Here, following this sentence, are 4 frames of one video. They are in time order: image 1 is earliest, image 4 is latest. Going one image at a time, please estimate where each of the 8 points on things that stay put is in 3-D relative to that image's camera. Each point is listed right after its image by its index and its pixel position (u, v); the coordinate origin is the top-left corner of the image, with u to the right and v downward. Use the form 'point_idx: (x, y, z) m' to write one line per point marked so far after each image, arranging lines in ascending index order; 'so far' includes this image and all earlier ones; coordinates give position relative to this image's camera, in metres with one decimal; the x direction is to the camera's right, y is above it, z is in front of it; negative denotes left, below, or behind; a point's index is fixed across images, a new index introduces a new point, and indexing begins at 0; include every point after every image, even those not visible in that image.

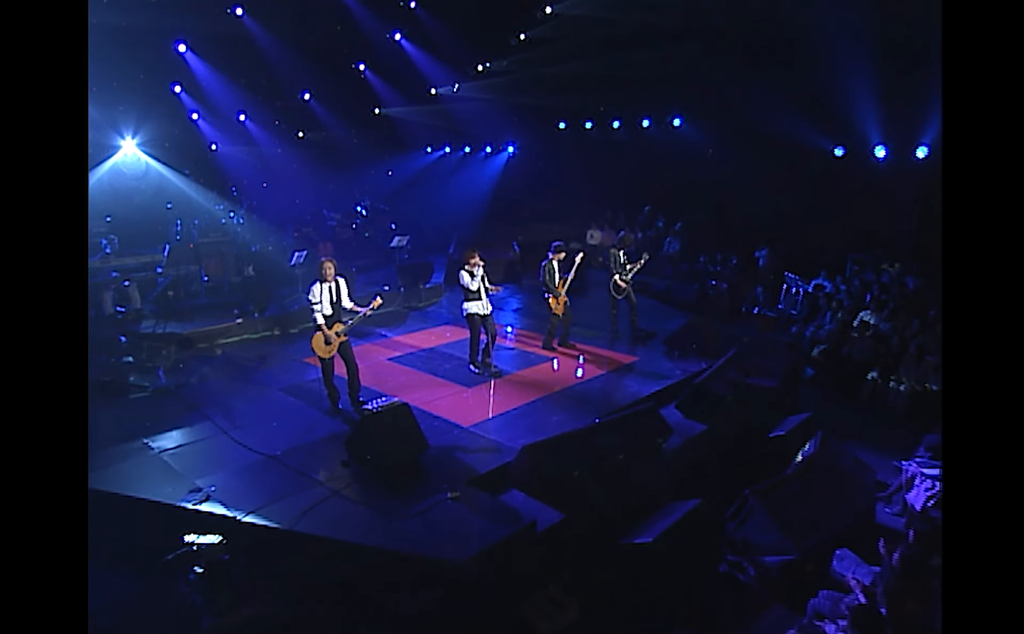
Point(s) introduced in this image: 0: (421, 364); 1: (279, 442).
0: (-1.0, -0.5, +8.8) m
1: (-2.0, -1.1, +6.9) m
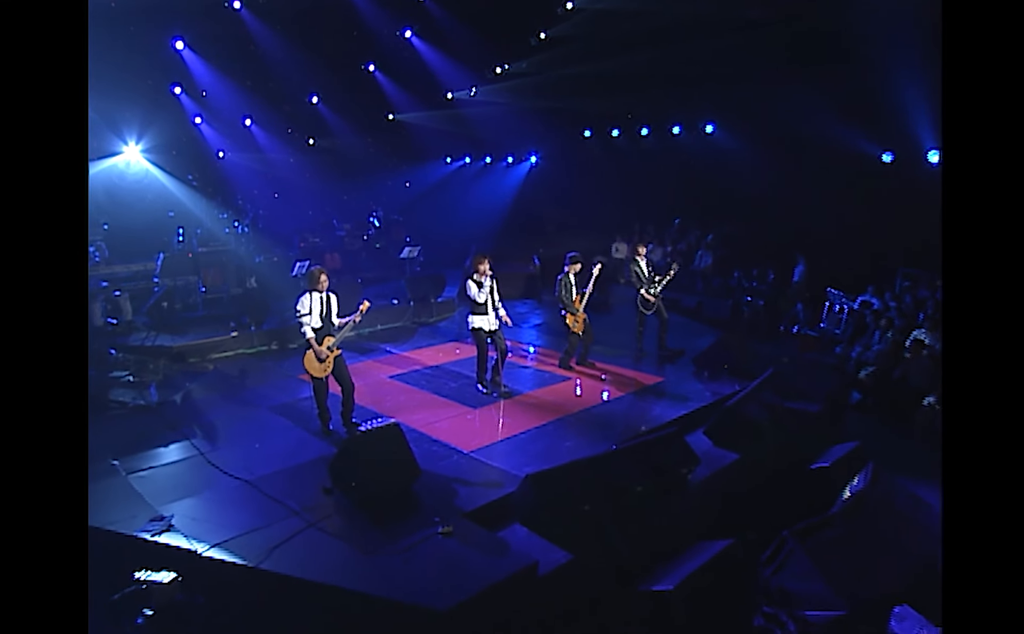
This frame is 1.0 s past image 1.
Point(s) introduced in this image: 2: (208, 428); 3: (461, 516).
0: (-0.9, -0.7, +8.1) m
1: (-2.0, -1.2, +6.2) m
2: (-2.6, -0.9, +6.8) m
3: (-0.3, -1.4, +5.4) m
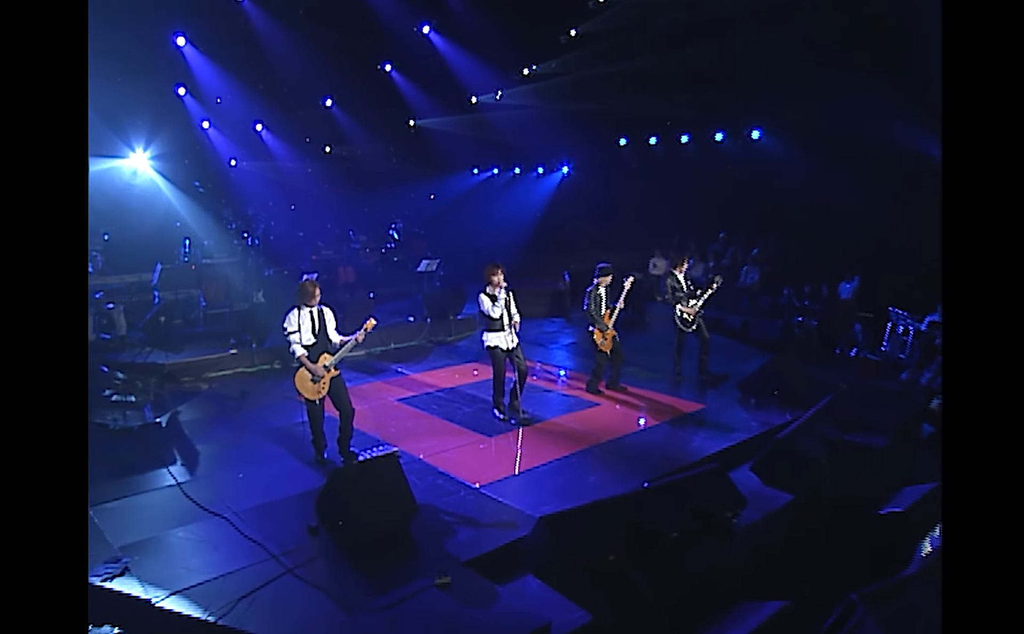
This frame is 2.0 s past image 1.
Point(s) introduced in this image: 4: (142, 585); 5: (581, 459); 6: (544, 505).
0: (-0.7, -0.8, +7.3) m
1: (-1.9, -1.3, +5.5) m
2: (-2.5, -1.1, +6.2) m
3: (-0.3, -1.4, +4.6) m
4: (-2.0, -1.4, +4.3) m
5: (+0.6, -1.1, +6.3) m
6: (+0.2, -1.3, +5.4) m
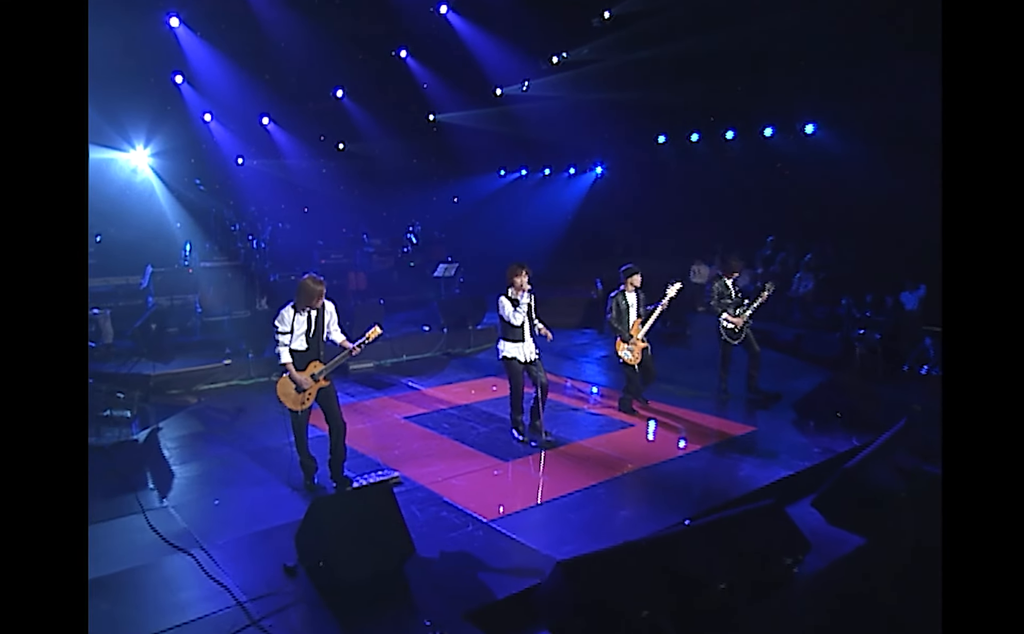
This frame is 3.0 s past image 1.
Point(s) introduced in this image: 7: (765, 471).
0: (-0.5, -0.9, +6.5) m
1: (-1.8, -1.3, +4.8) m
2: (-2.4, -1.1, +5.5) m
3: (-0.2, -1.4, +3.8) m
4: (-1.9, -1.4, +3.6) m
5: (+0.7, -1.2, +5.4) m
6: (+0.3, -1.3, +4.6) m
7: (+1.9, -1.1, +5.9) m
